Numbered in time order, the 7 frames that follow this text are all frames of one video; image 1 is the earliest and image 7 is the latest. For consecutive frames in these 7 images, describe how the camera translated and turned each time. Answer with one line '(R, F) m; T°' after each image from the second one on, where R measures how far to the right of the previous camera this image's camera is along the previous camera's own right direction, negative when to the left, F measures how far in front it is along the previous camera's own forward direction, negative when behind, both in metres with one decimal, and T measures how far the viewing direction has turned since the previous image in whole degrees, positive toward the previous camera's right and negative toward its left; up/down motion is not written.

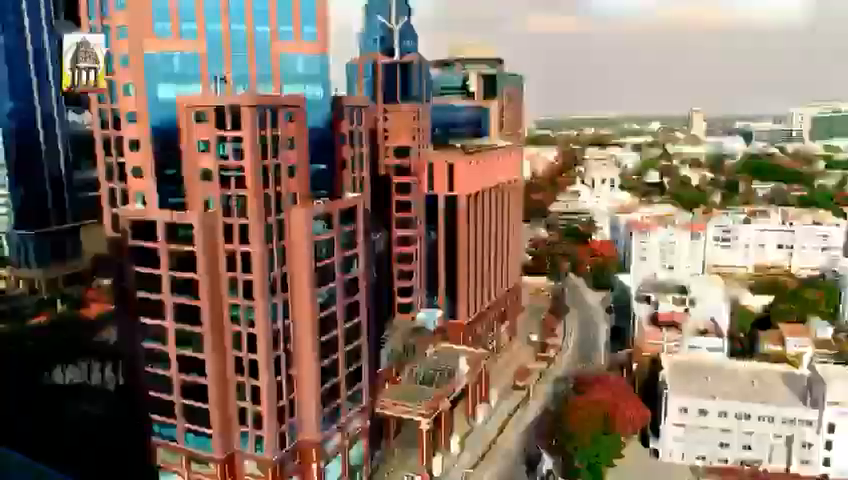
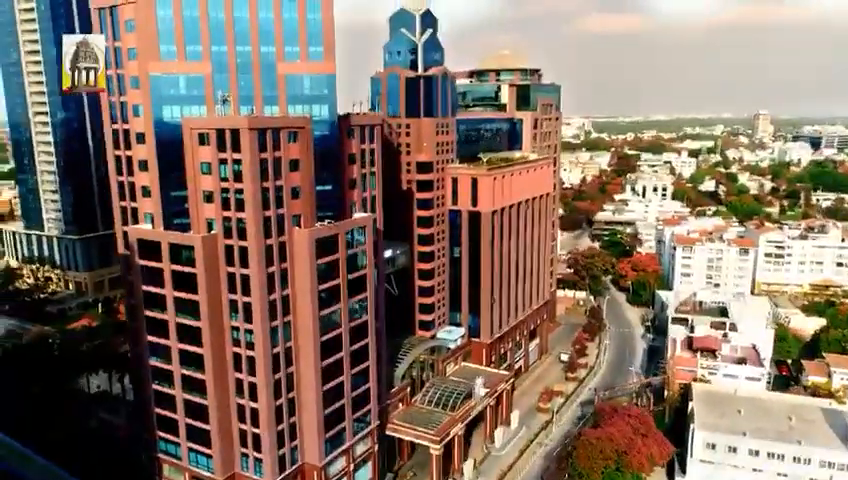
(+3.6, +1.5) m; -5°
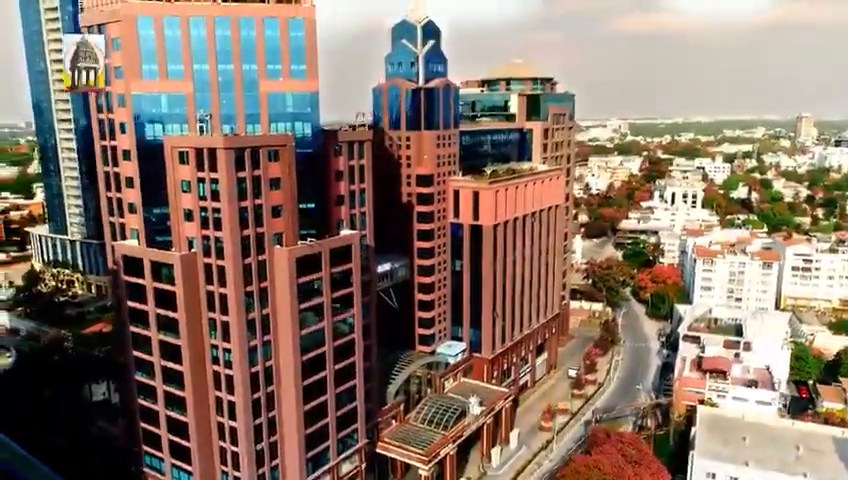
(+3.7, +0.9) m; -3°
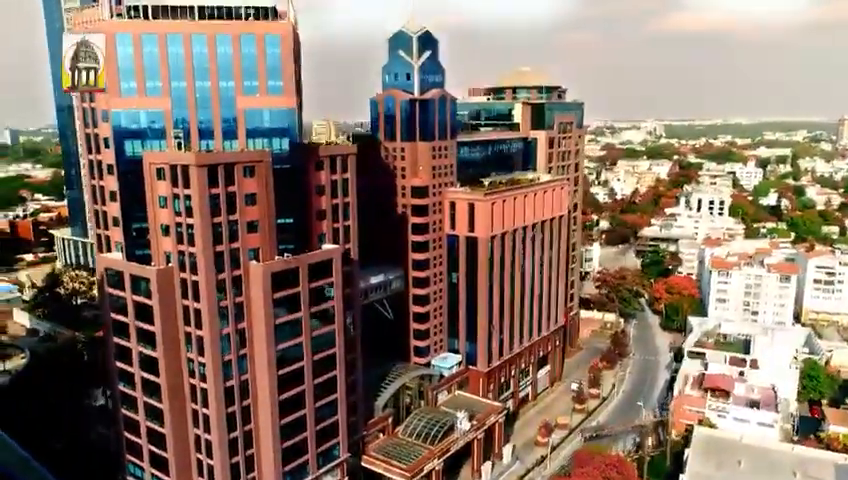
(+4.1, +0.5) m; -3°
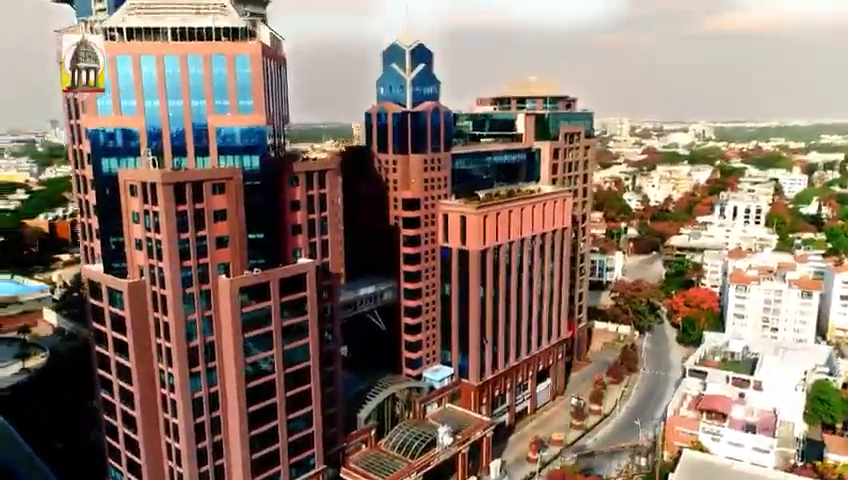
(+5.7, +0.1) m; -4°
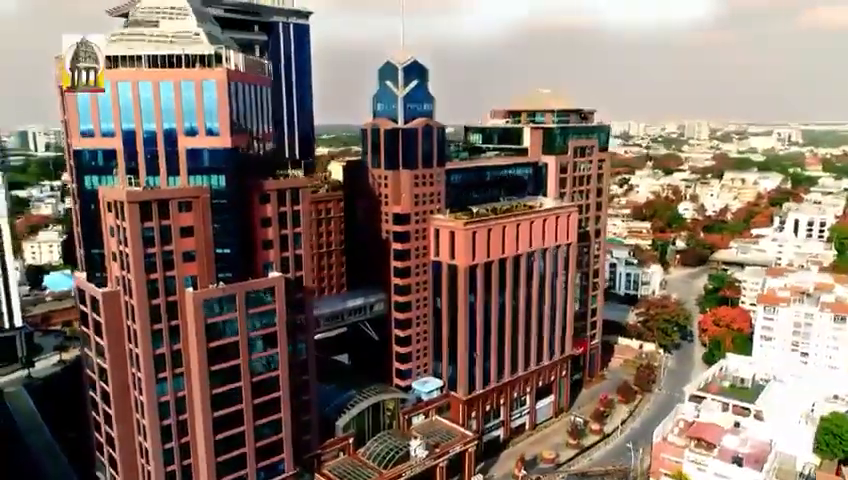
(+8.9, -0.6) m; -6°
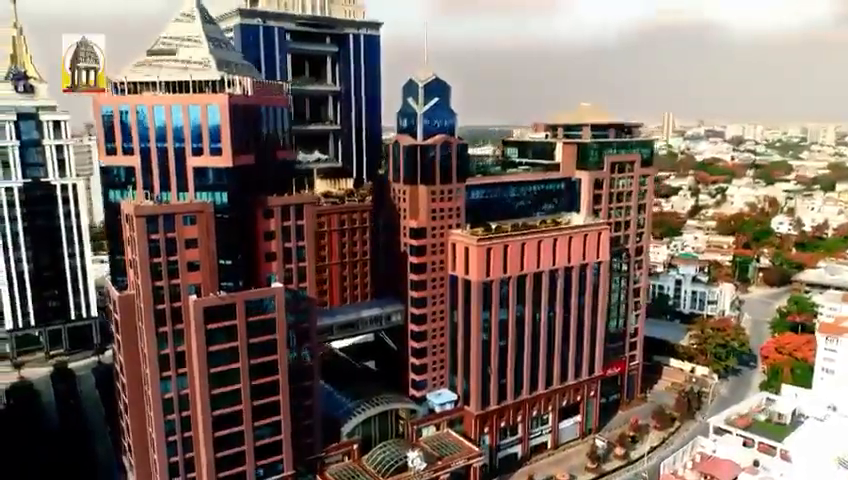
(+9.3, -0.5) m; -9°
